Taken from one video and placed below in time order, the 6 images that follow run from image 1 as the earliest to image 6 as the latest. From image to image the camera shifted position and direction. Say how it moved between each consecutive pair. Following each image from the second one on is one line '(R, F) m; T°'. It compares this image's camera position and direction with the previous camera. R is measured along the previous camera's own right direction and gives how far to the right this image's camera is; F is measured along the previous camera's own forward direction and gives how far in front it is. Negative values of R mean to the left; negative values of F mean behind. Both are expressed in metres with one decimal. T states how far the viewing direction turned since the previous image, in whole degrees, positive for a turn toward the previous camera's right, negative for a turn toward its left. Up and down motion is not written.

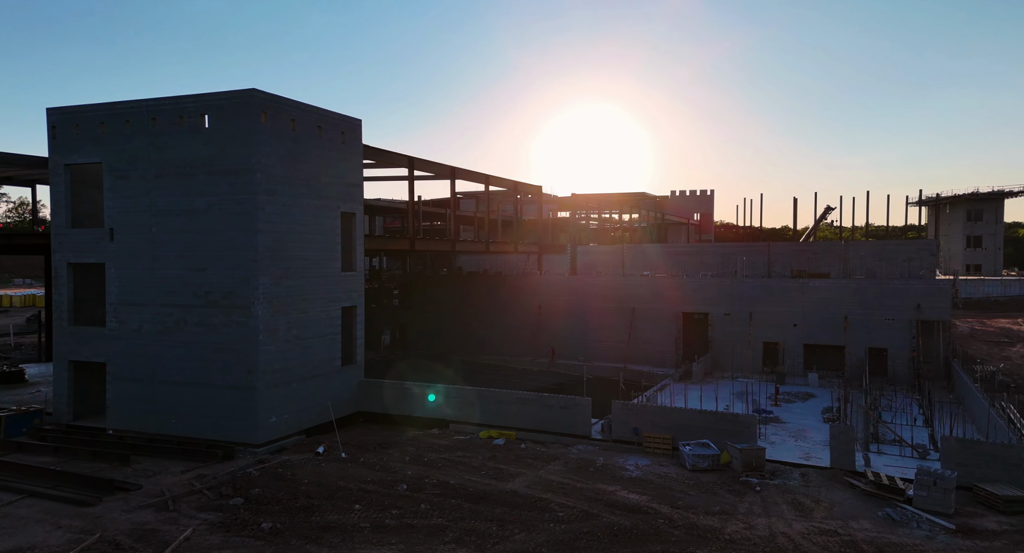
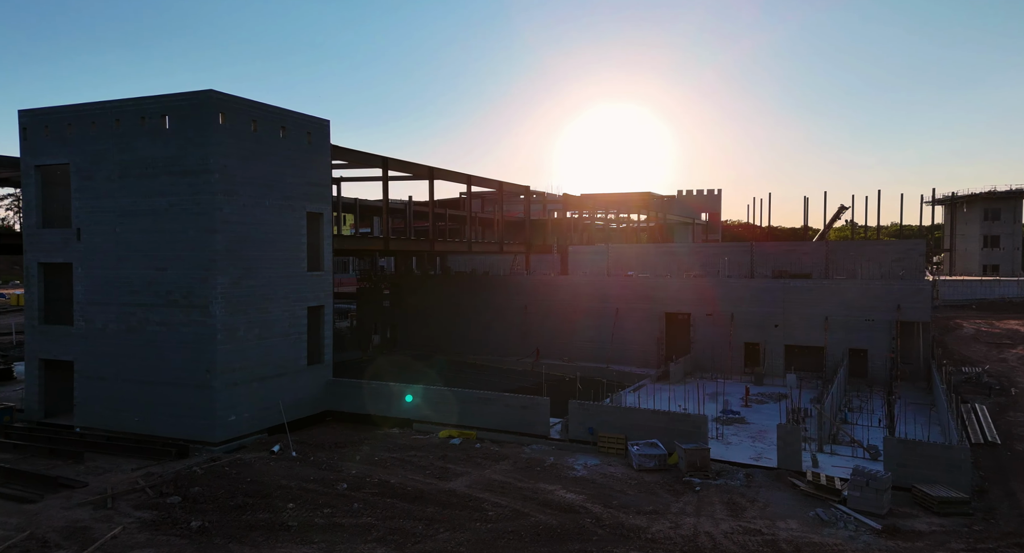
(+1.6, 0.0) m; -1°
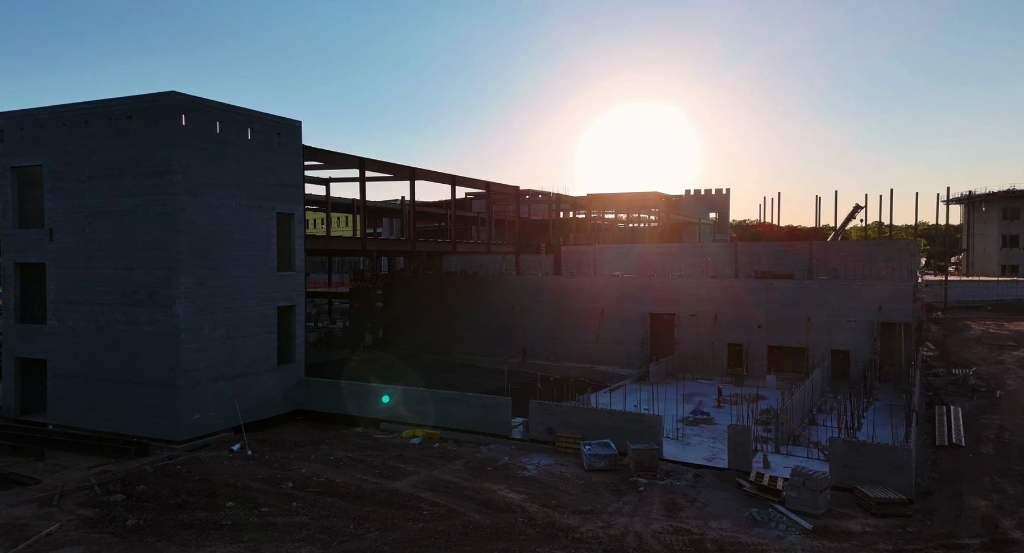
(+1.5, 0.0) m; -1°
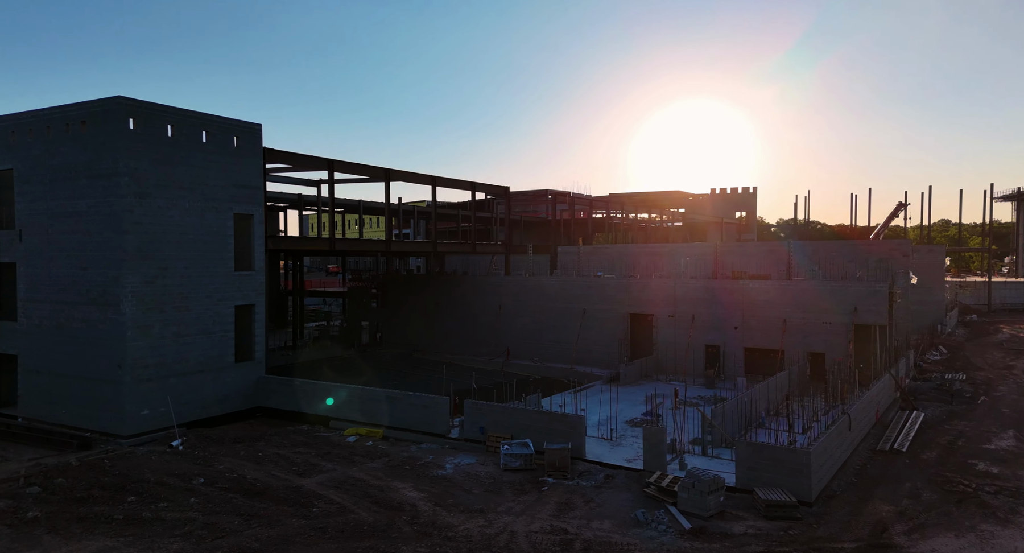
(+2.9, 0.0) m; -3°
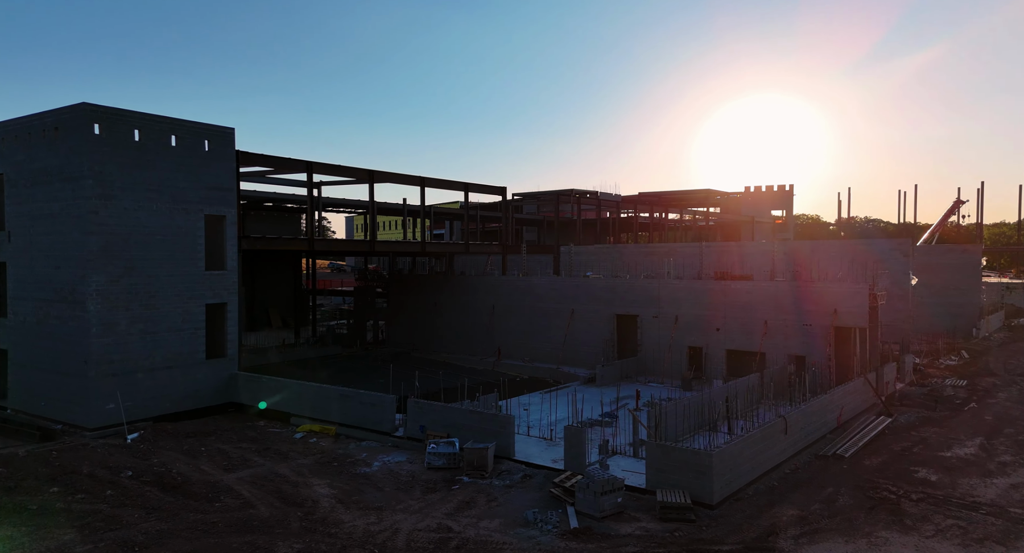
(+2.9, -0.1) m; -3°
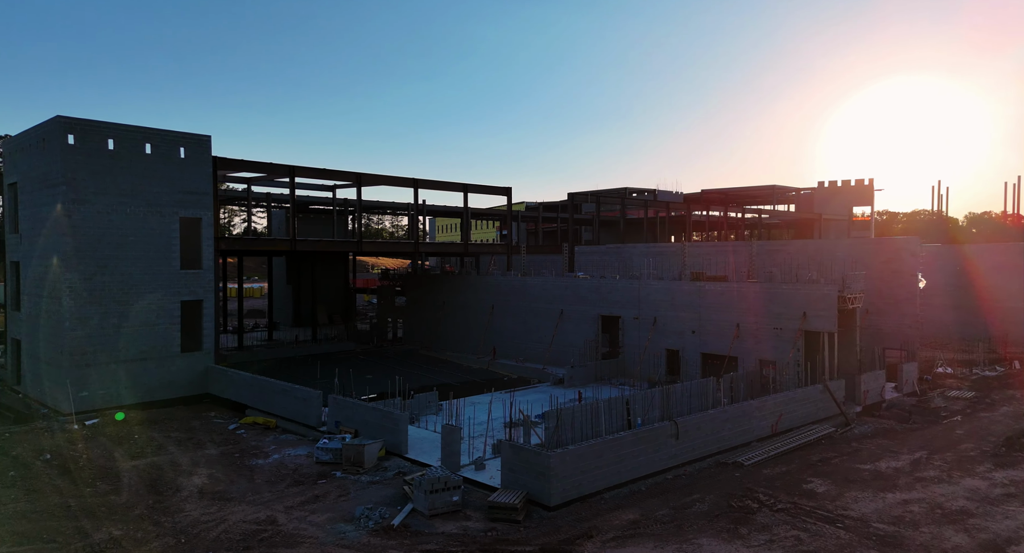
(+5.0, -0.2) m; -6°
